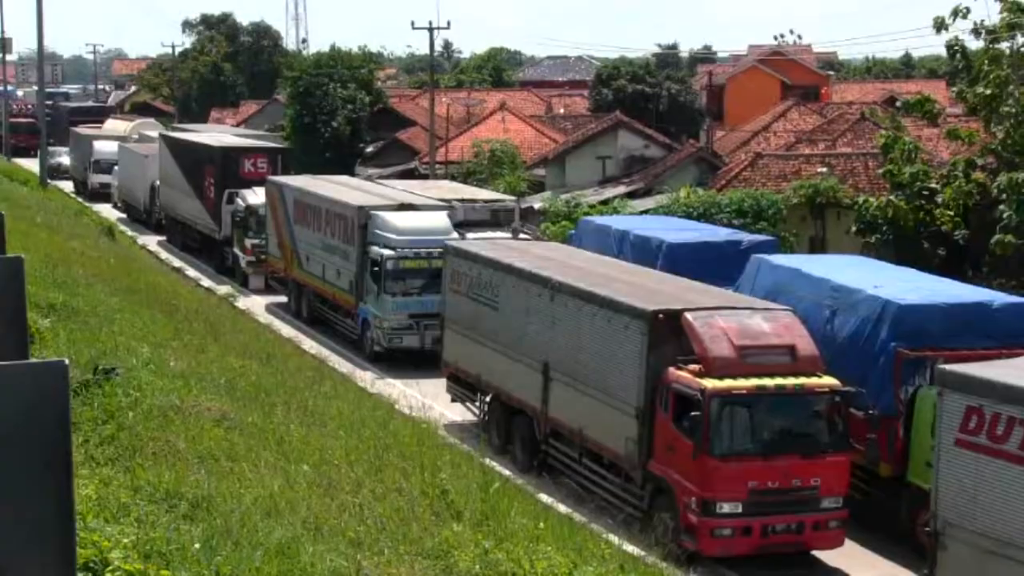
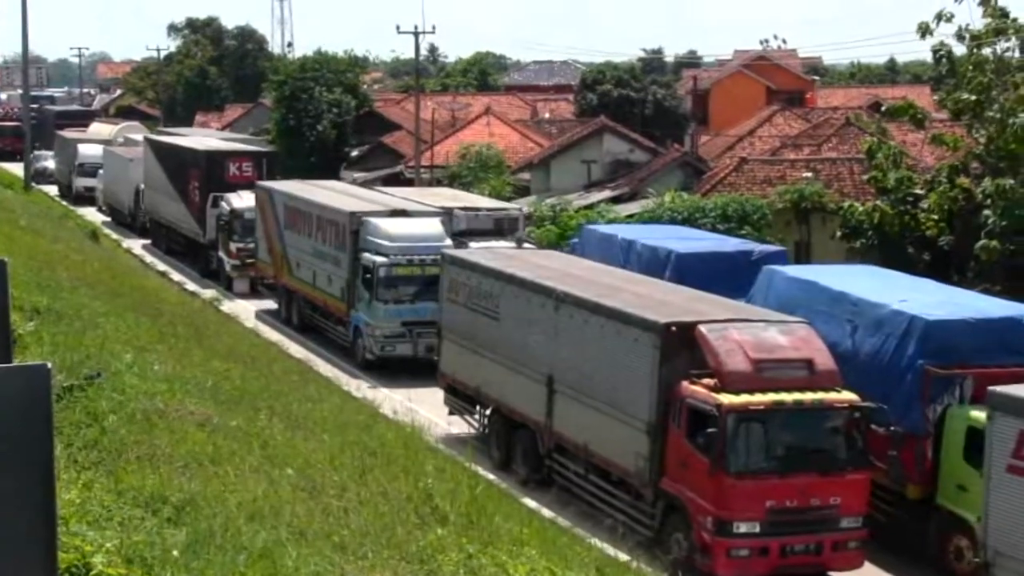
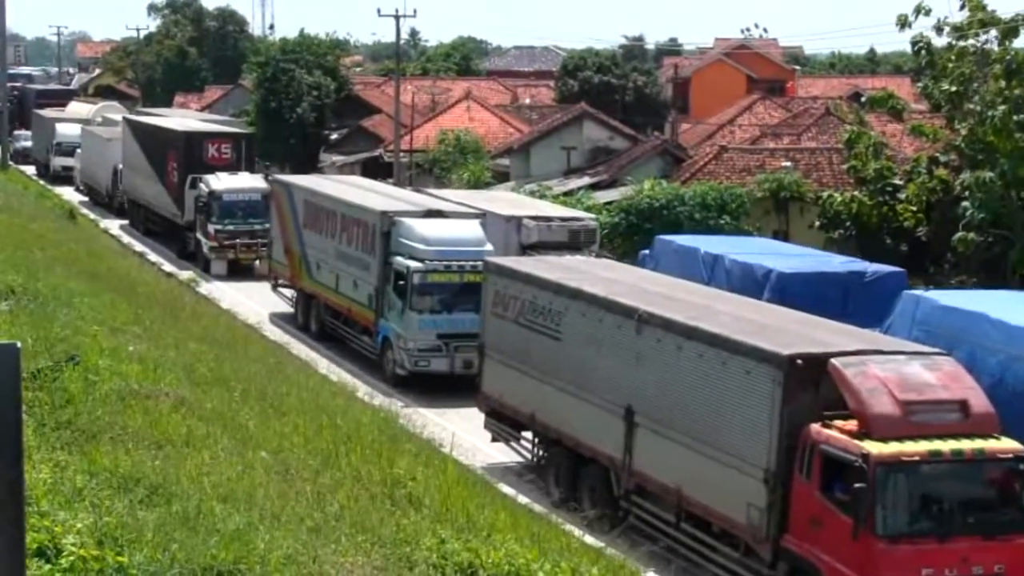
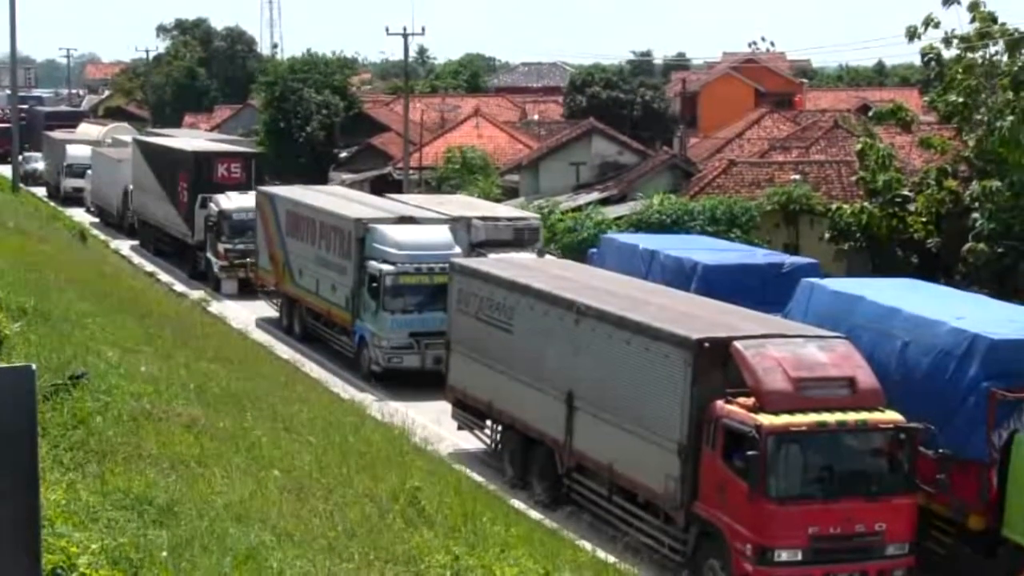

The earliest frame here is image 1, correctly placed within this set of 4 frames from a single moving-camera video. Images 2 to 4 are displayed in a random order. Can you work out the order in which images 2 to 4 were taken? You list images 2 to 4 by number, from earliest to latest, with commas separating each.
2, 4, 3
